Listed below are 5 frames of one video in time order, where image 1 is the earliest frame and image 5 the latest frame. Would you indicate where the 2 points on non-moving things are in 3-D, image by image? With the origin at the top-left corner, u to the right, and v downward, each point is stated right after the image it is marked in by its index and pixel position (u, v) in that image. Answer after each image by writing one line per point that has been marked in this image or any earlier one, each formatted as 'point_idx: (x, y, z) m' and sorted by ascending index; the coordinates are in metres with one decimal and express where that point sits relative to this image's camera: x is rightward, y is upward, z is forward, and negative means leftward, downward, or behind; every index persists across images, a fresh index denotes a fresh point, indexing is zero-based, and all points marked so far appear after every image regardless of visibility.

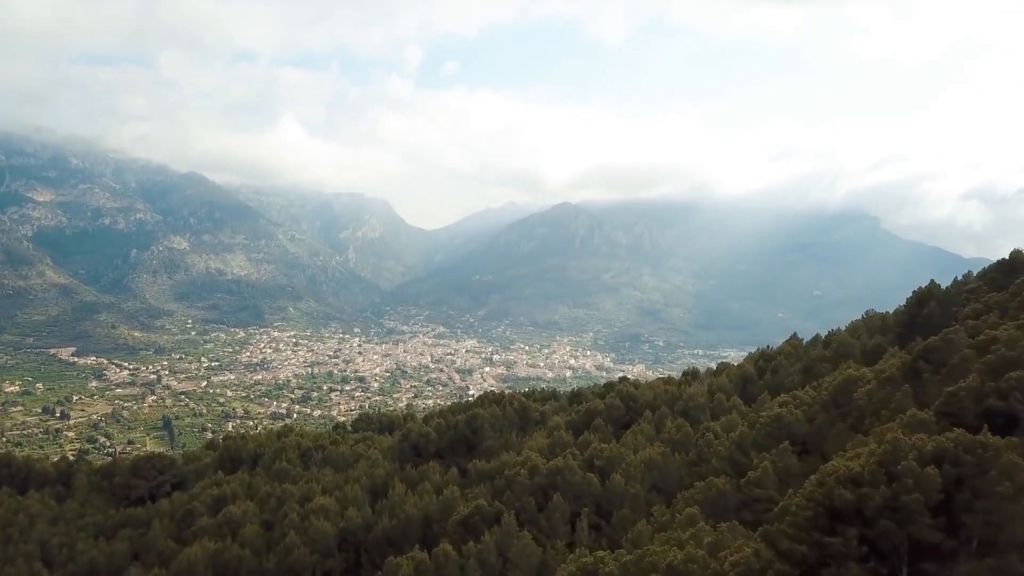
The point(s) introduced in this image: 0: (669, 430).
0: (+4.9, -4.4, +17.7) m
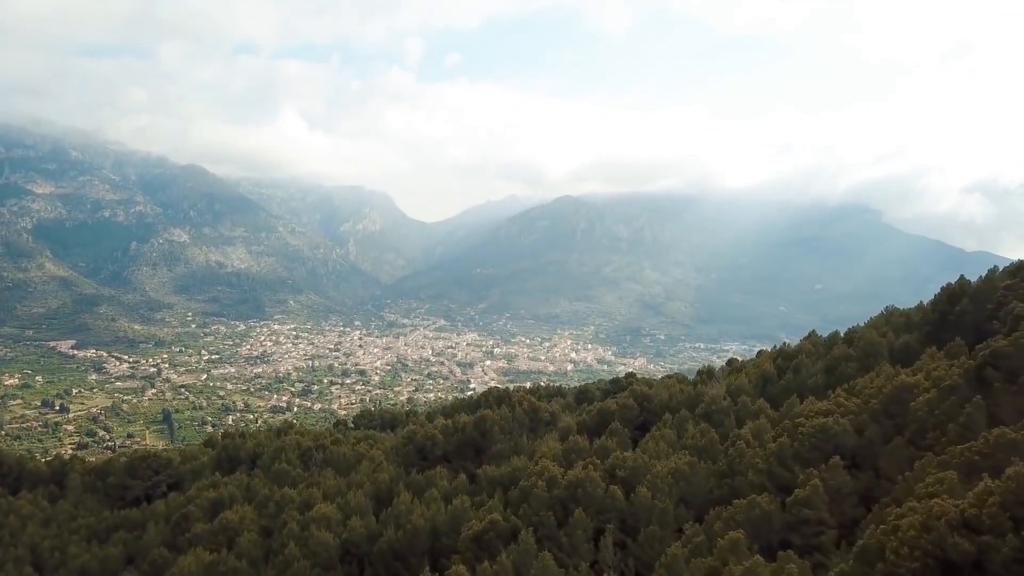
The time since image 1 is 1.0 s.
0: (+5.2, -4.3, +16.7) m
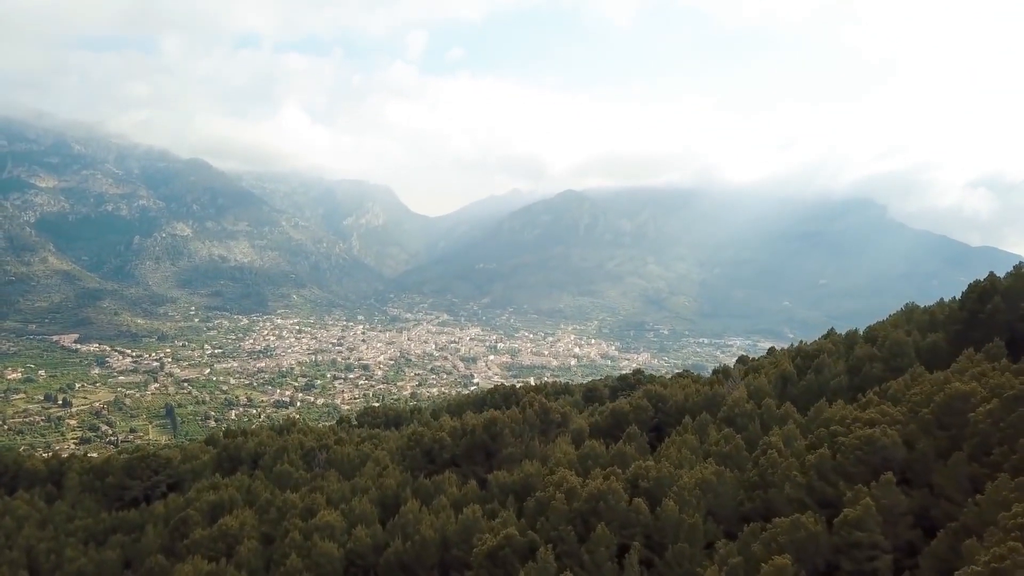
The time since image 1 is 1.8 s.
0: (+5.6, -4.2, +15.8) m
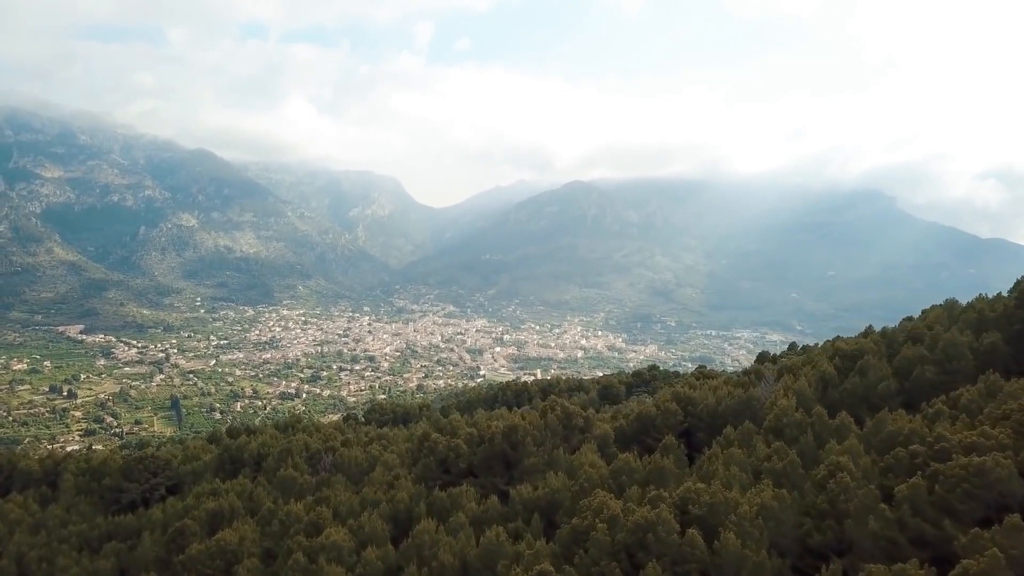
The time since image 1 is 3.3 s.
0: (+6.2, -4.1, +14.2) m
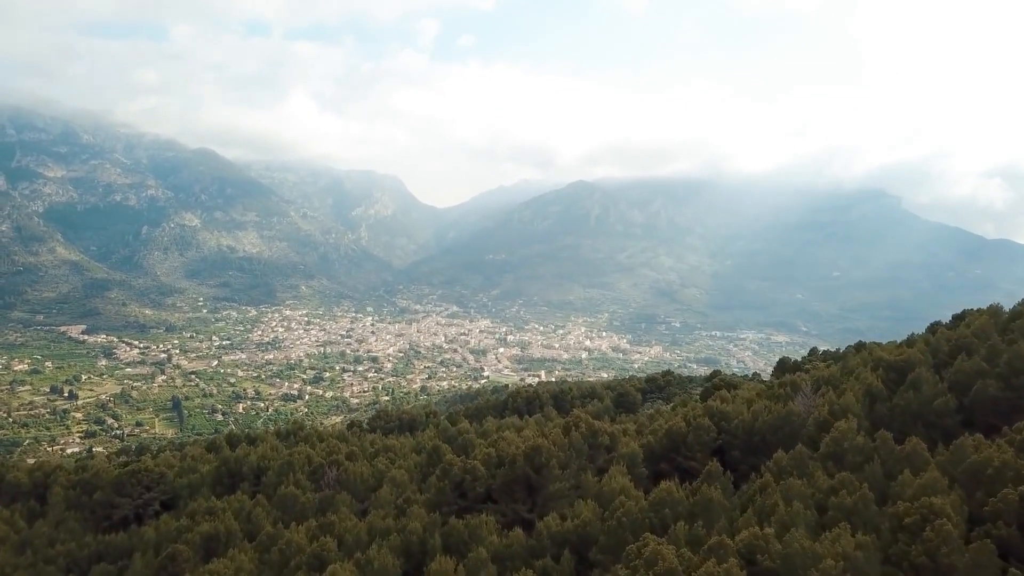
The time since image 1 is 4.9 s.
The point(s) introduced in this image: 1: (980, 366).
0: (+6.8, -4.3, +12.6) m
1: (+14.5, -2.4, +18.0) m
